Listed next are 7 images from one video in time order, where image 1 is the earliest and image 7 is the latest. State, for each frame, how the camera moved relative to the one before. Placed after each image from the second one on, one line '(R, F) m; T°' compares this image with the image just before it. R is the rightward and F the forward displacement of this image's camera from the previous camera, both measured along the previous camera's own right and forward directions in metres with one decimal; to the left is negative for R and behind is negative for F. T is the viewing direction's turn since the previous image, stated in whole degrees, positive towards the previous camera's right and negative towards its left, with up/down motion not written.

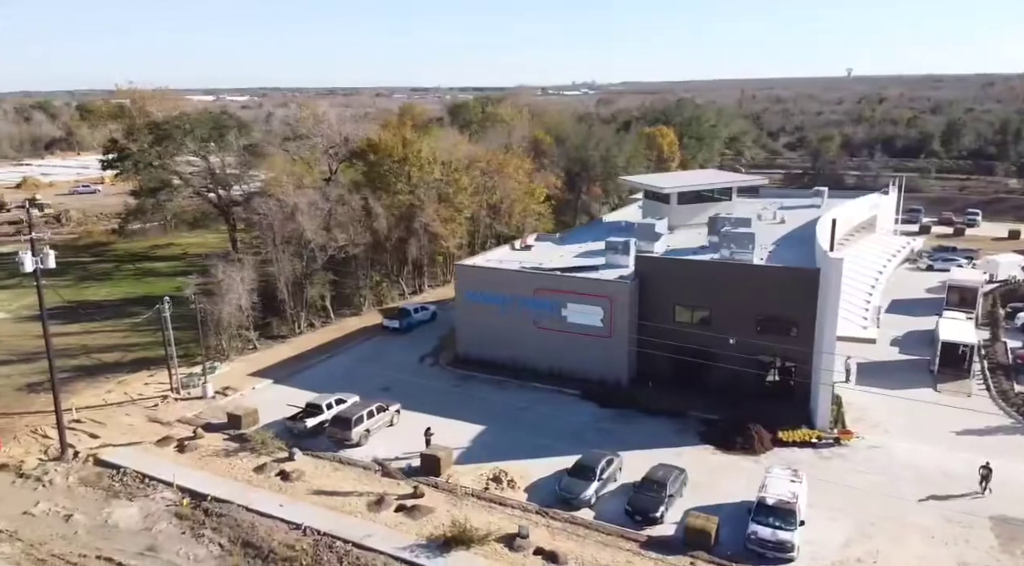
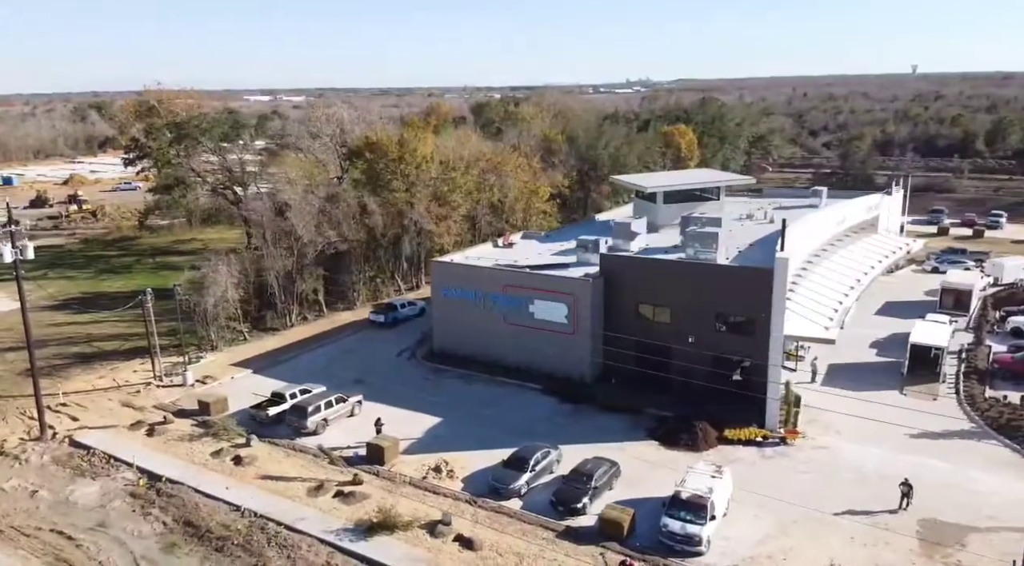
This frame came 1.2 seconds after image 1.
(+3.3, -0.5) m; -4°
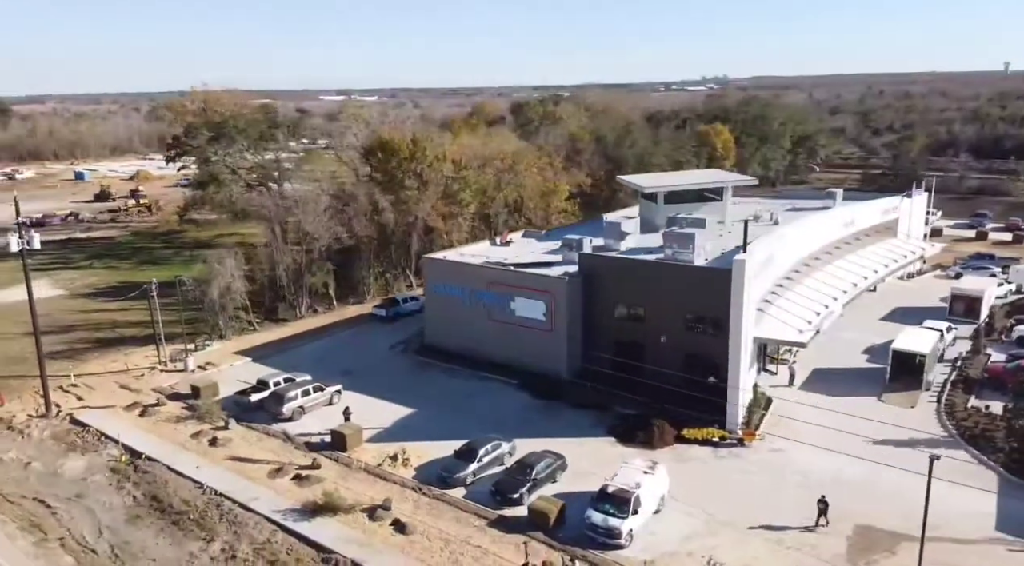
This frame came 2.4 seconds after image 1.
(+3.5, -0.5) m; -5°
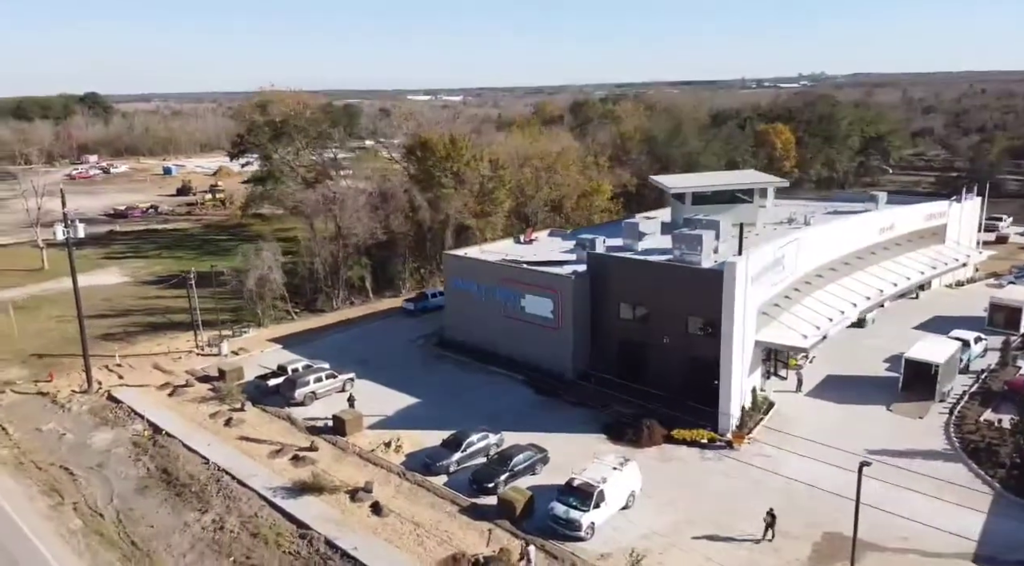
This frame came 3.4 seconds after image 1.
(+2.9, -0.5) m; -6°
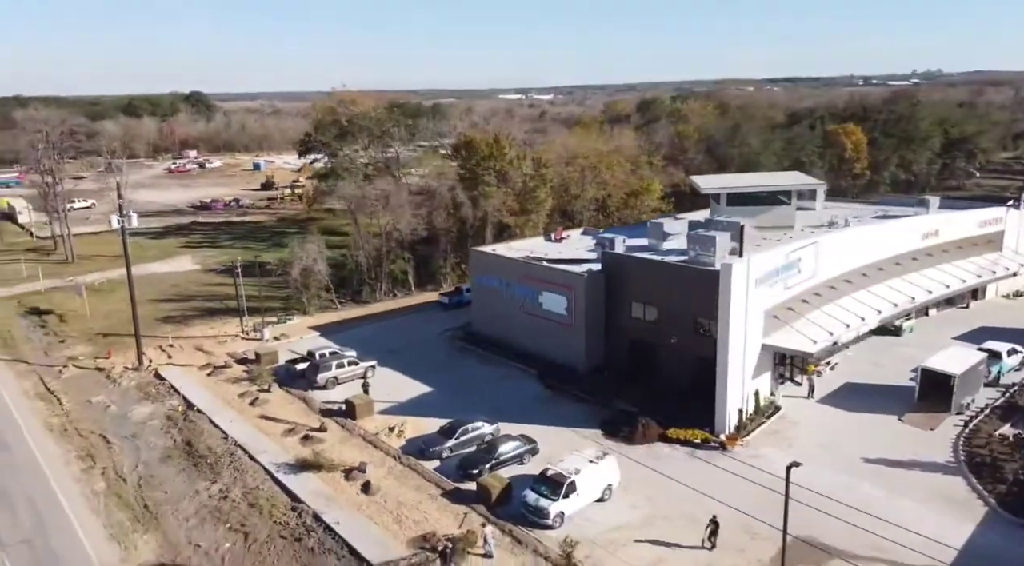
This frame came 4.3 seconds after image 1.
(+3.0, -0.6) m; -6°
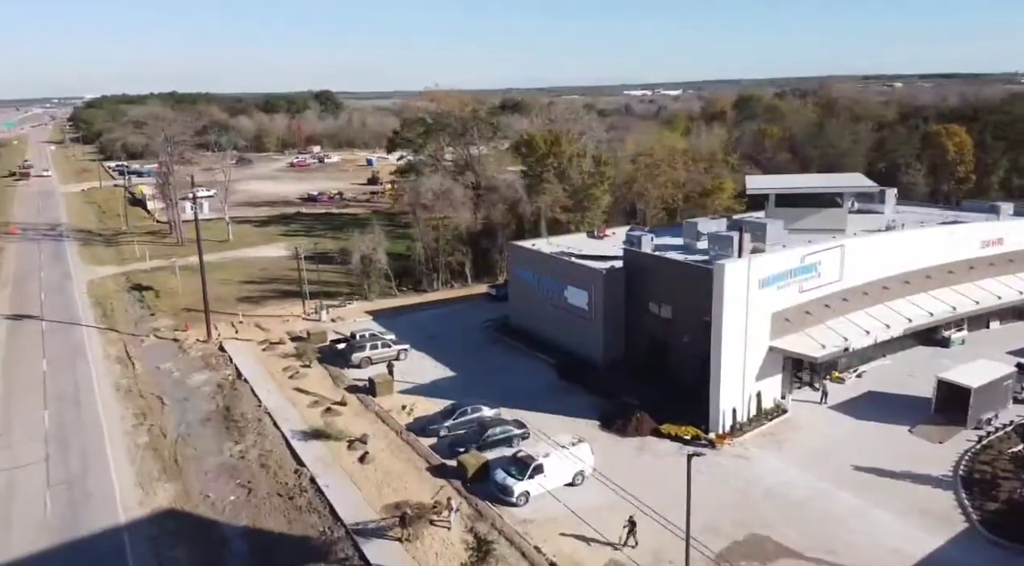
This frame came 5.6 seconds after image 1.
(+4.1, -1.0) m; -9°
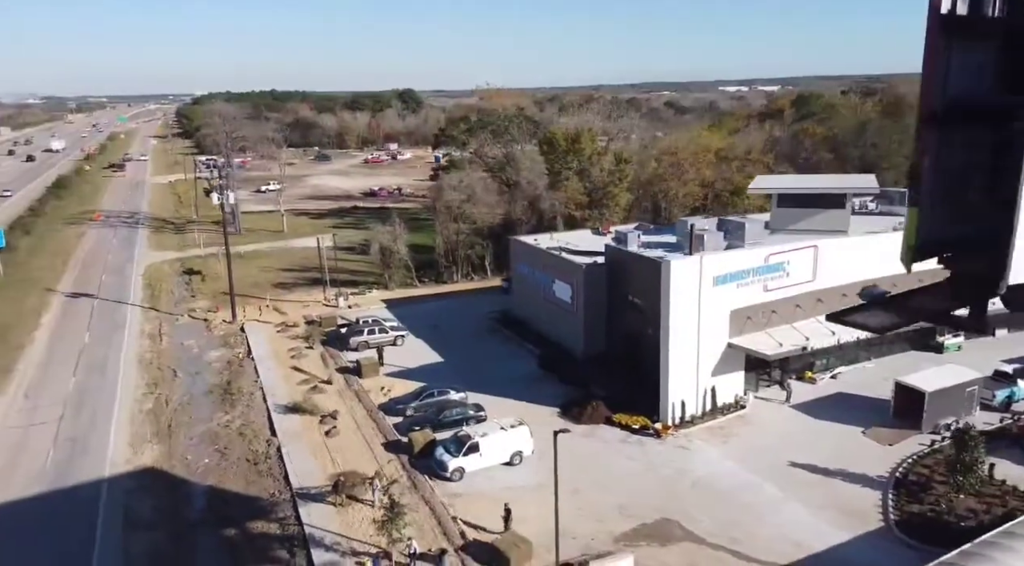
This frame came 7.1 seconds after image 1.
(+4.5, -1.2) m; -6°
